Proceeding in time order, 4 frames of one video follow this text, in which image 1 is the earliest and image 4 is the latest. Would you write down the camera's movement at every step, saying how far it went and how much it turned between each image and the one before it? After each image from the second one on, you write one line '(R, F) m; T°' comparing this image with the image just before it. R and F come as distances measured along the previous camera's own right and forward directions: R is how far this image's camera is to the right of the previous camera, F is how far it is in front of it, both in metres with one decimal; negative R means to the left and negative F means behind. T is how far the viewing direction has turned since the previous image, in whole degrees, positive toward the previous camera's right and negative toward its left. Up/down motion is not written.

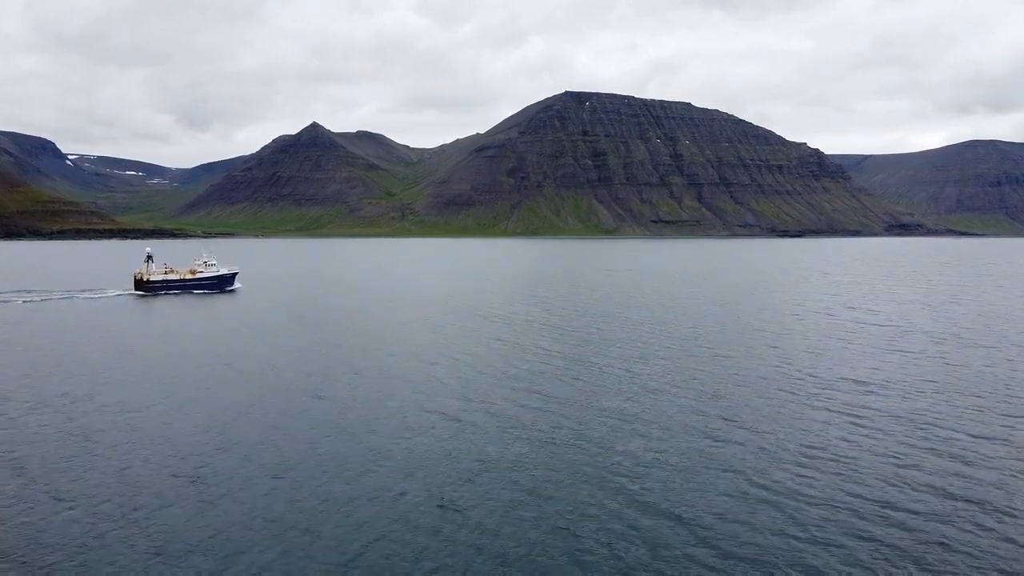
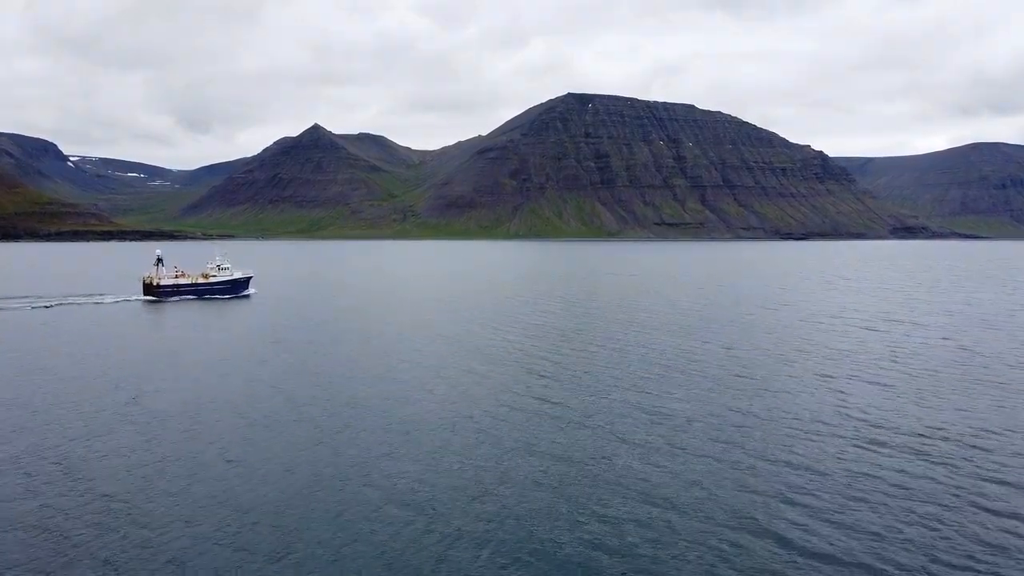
(-1.6, +2.4) m; 0°
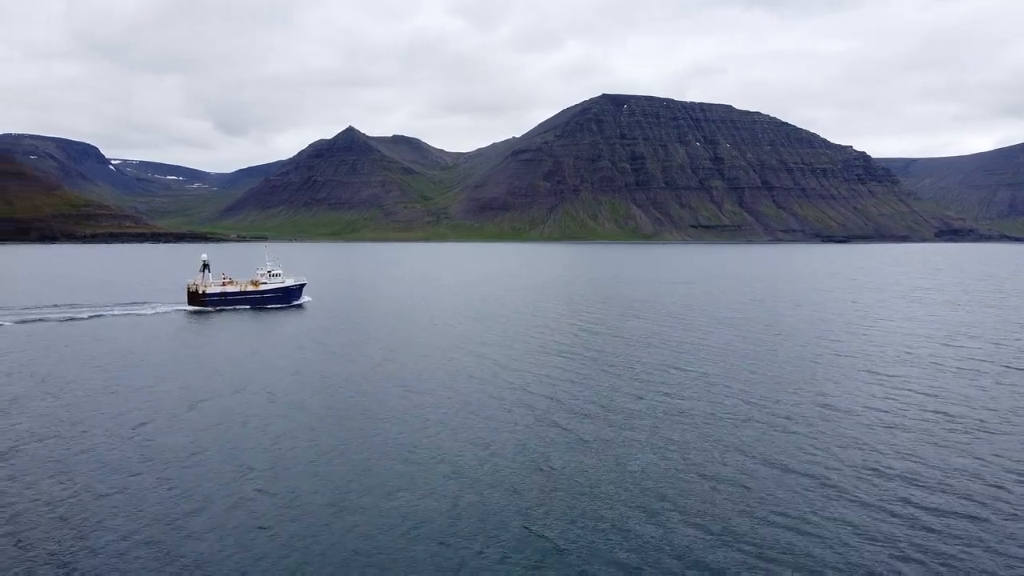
(-2.2, +4.0) m; -2°
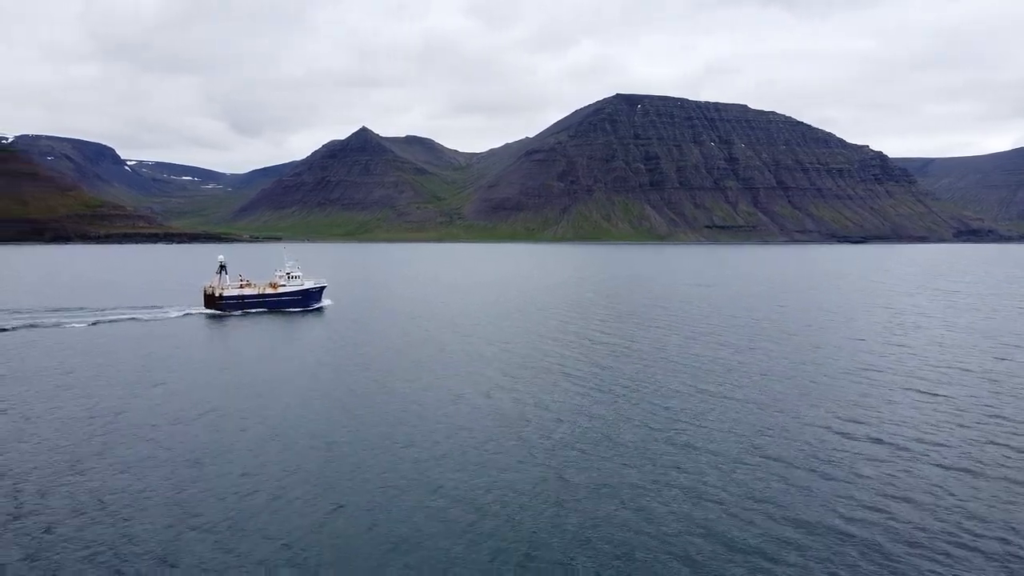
(-0.7, +1.4) m; -1°
